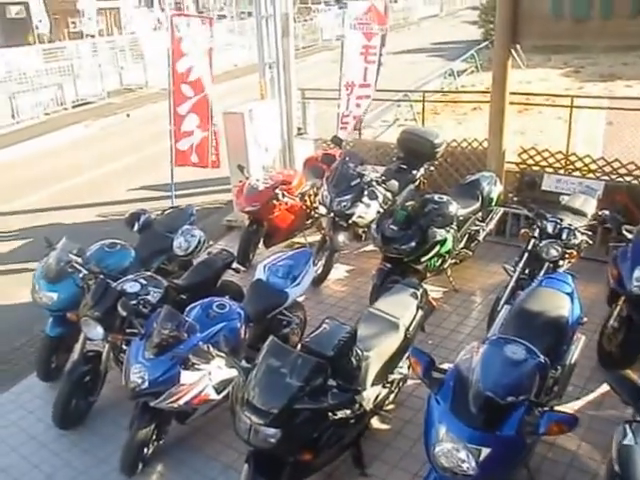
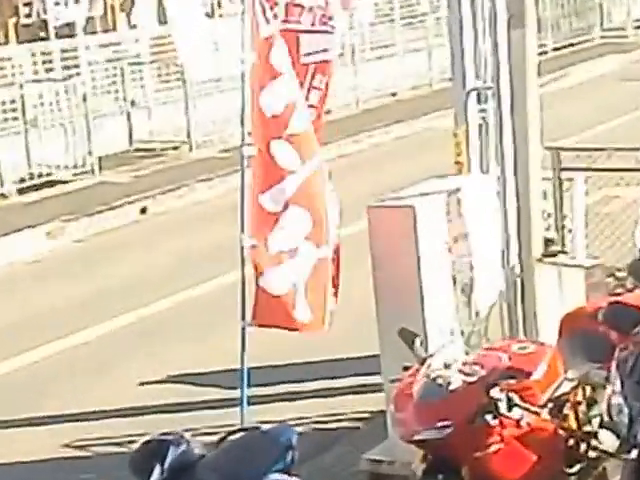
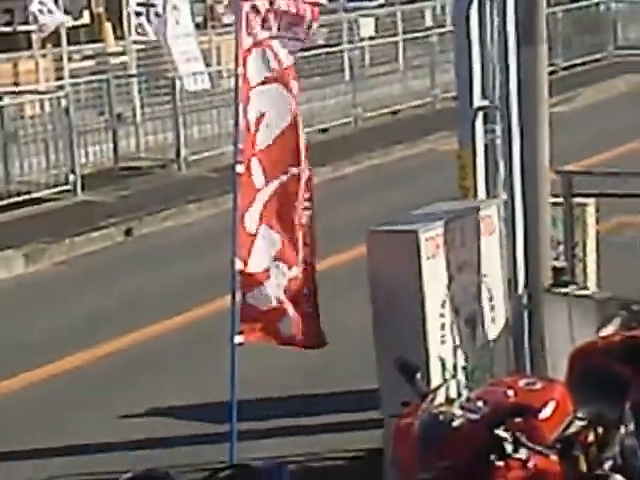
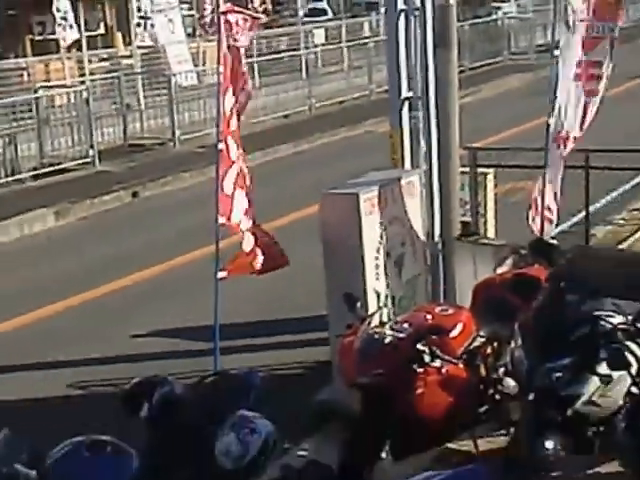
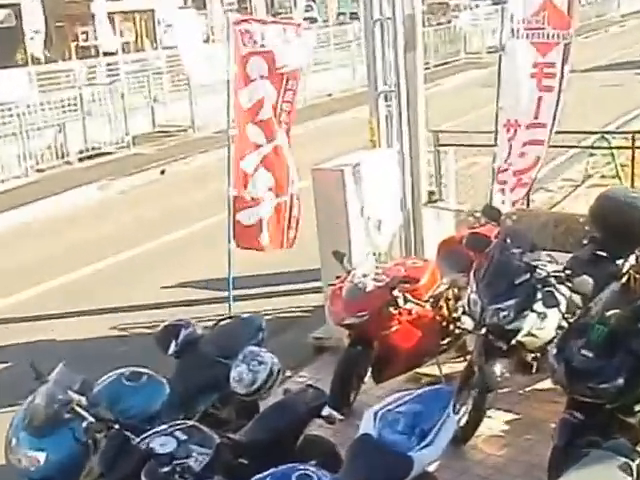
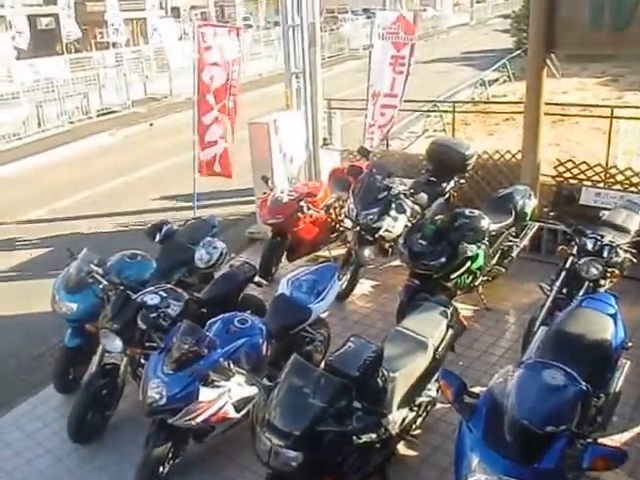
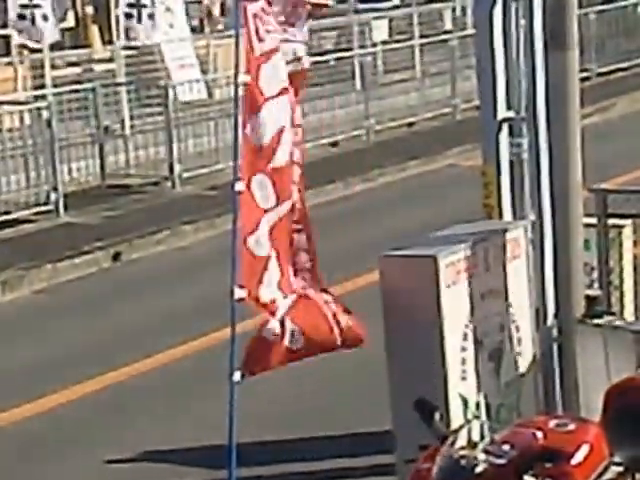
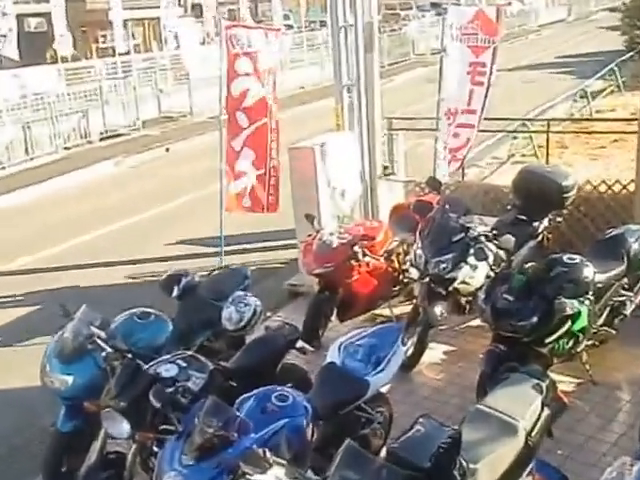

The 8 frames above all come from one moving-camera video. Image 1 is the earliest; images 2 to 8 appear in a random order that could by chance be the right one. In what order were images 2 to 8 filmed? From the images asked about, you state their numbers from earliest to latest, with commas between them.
6, 8, 5, 2, 7, 3, 4
